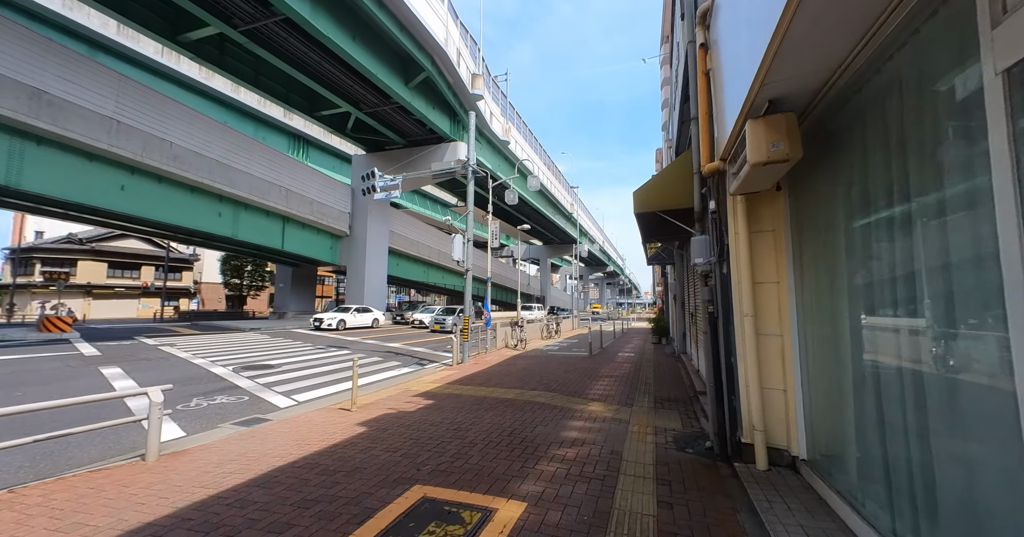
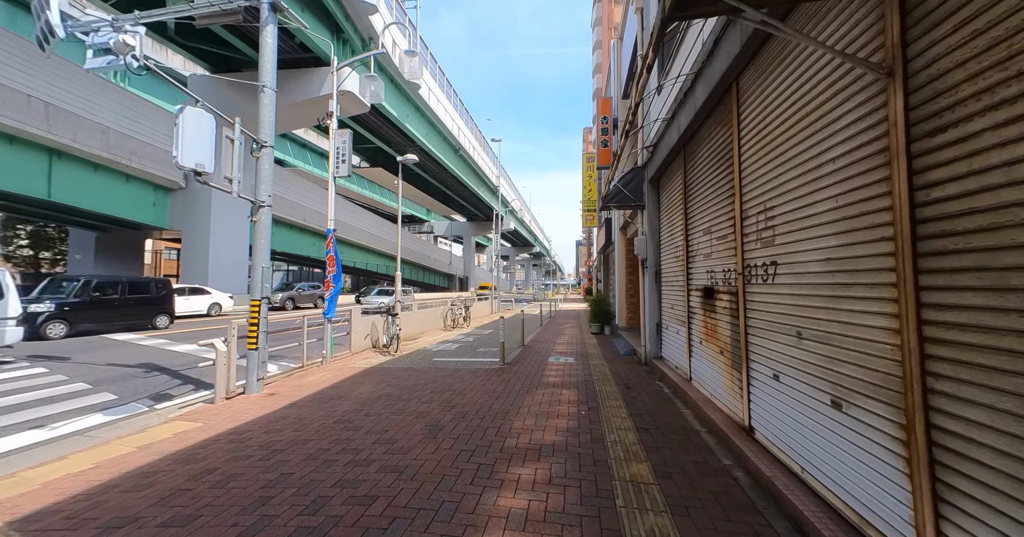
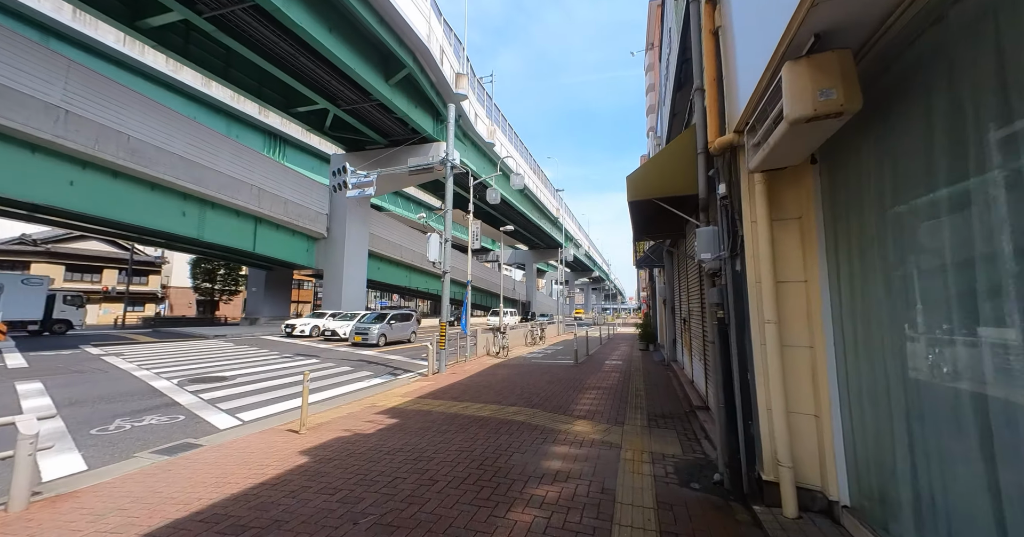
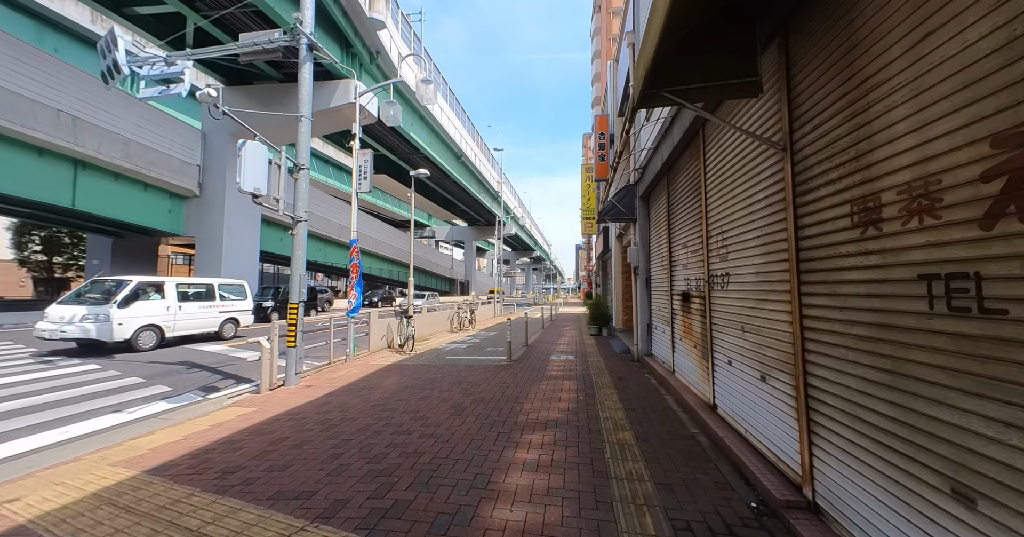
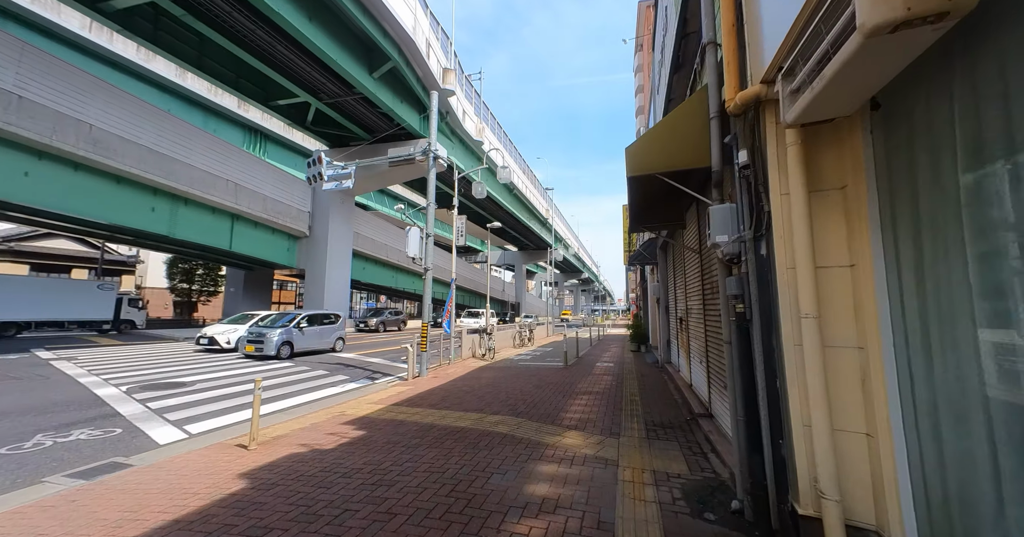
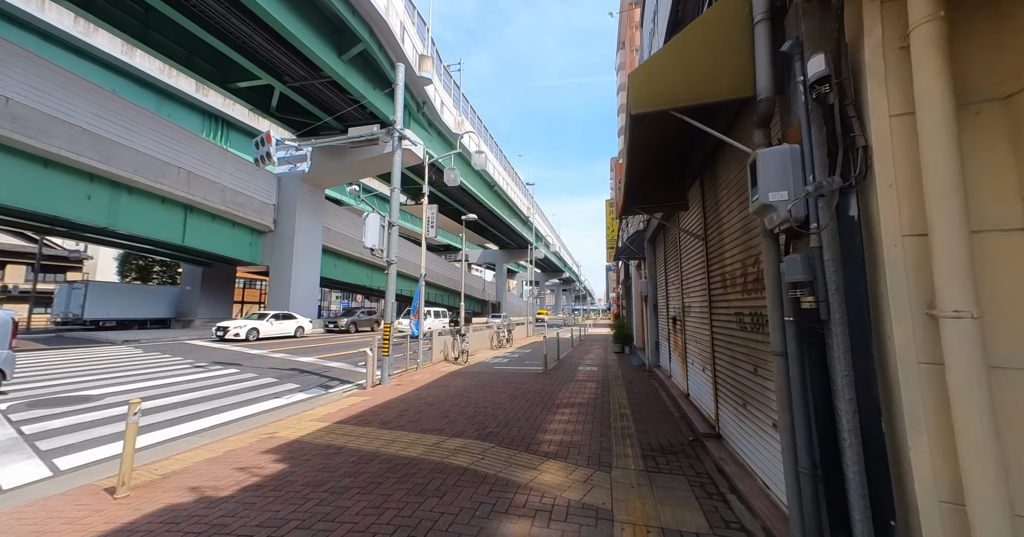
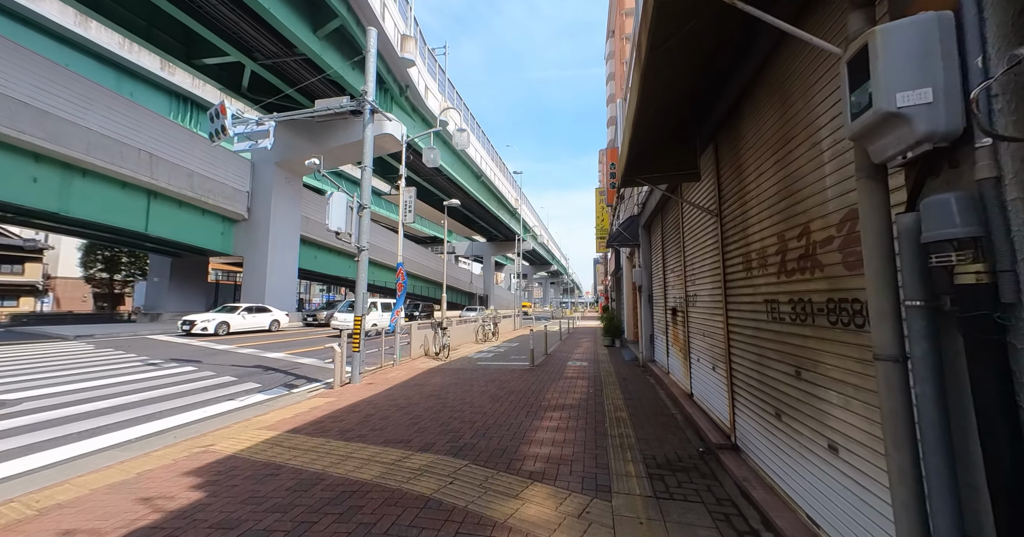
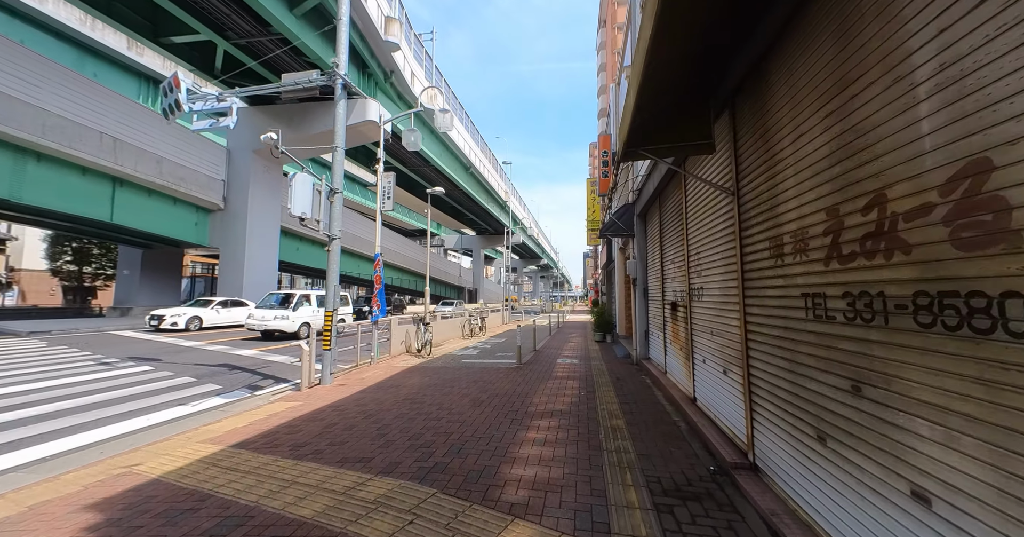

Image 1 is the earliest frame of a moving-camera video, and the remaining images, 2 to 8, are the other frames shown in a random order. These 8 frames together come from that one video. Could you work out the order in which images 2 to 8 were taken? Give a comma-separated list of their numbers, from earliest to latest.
3, 5, 6, 7, 8, 4, 2
